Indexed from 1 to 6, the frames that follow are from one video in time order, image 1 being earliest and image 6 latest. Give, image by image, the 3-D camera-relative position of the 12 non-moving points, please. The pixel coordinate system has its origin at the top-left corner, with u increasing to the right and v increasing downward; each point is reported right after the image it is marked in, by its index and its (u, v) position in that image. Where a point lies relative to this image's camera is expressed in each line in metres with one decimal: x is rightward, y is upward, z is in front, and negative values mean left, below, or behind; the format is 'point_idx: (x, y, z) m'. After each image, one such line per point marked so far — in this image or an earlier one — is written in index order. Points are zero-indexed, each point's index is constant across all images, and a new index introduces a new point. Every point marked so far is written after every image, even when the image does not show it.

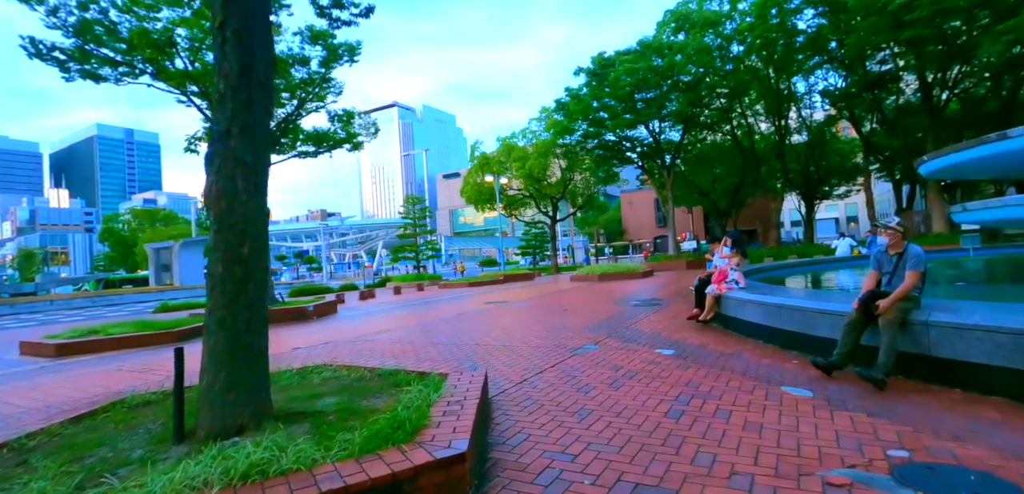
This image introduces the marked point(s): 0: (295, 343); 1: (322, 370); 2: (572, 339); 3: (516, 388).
0: (-4.1, -1.8, +8.7) m
1: (-1.9, -1.2, +4.5) m
2: (+0.9, -1.4, +6.9) m
3: (0.0, -1.4, +4.4) m
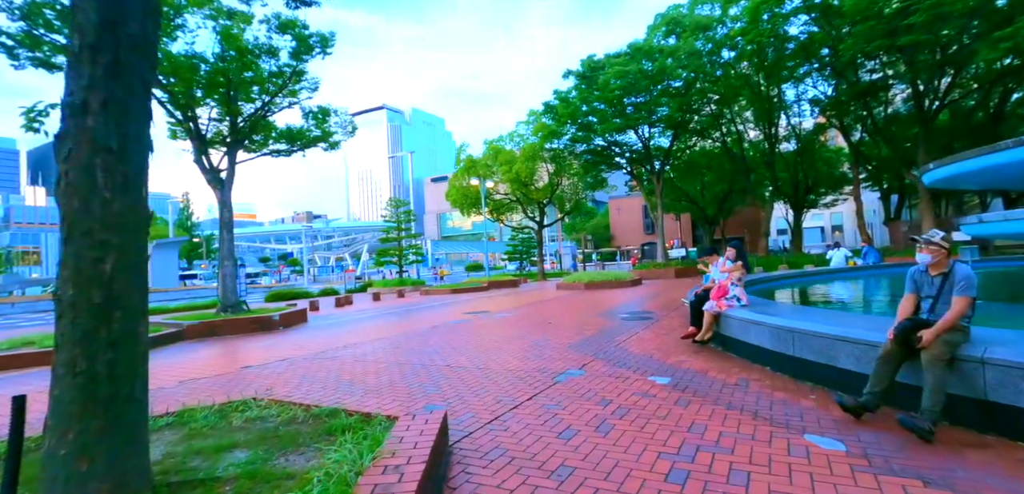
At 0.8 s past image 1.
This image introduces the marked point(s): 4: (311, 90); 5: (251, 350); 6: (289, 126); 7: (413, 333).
0: (-4.4, -1.9, +7.9) m
1: (-2.1, -1.3, +3.7) m
2: (+0.6, -1.5, +6.2) m
3: (-0.2, -1.5, +3.7) m
4: (-6.2, +4.9, +14.4) m
5: (-5.0, -2.0, +9.1) m
6: (-6.9, +3.8, +14.4) m
7: (-2.1, -1.8, +9.8) m
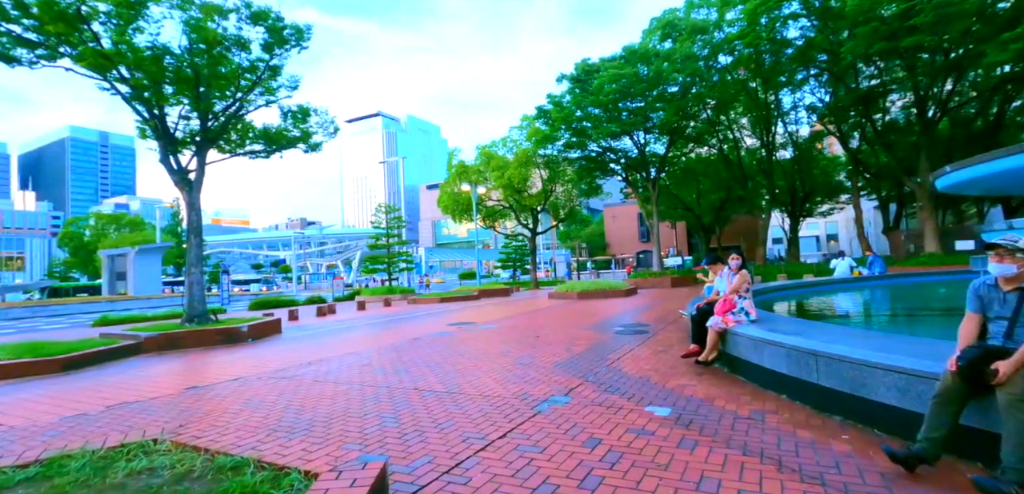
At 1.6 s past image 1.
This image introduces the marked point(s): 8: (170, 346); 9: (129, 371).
0: (-4.7, -2.0, +7.1) m
1: (-2.4, -1.3, +2.9) m
2: (+0.3, -1.6, +5.4) m
3: (-0.5, -1.5, +2.9) m
4: (-6.5, +4.7, +13.7) m
5: (-5.3, -2.1, +8.2) m
6: (-7.3, +3.6, +13.6) m
7: (-2.4, -1.9, +9.1) m
8: (-7.4, -2.1, +9.9) m
9: (-6.5, -2.1, +7.8) m
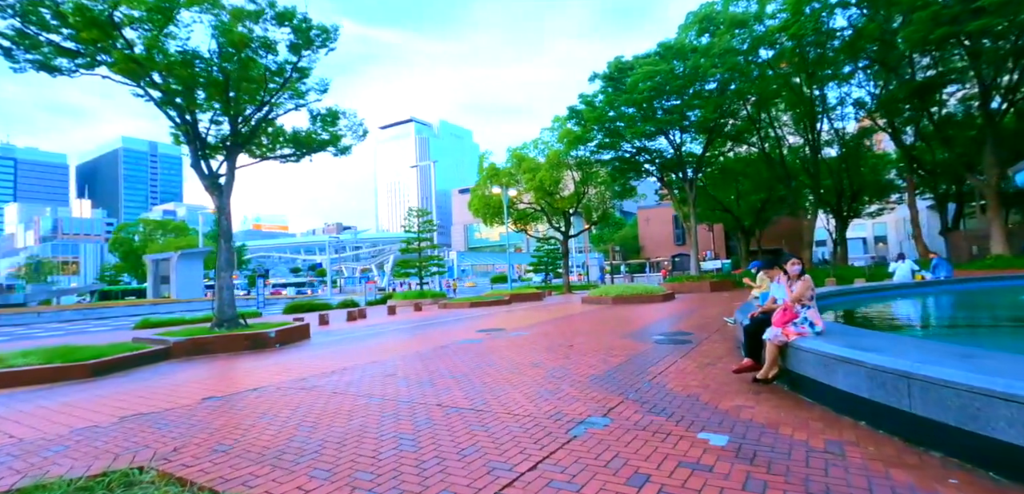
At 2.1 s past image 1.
0: (-4.3, -2.0, +6.9) m
1: (-2.2, -1.3, +2.6) m
2: (+0.6, -1.6, +4.9) m
3: (-0.3, -1.5, +2.4) m
4: (-5.7, +4.6, +13.6) m
5: (-4.8, -2.2, +8.1) m
6: (-6.4, +3.5, +13.6) m
7: (-1.8, -2.0, +8.7) m
8: (-6.7, -2.2, +9.9) m
9: (-6.0, -2.2, +7.7) m
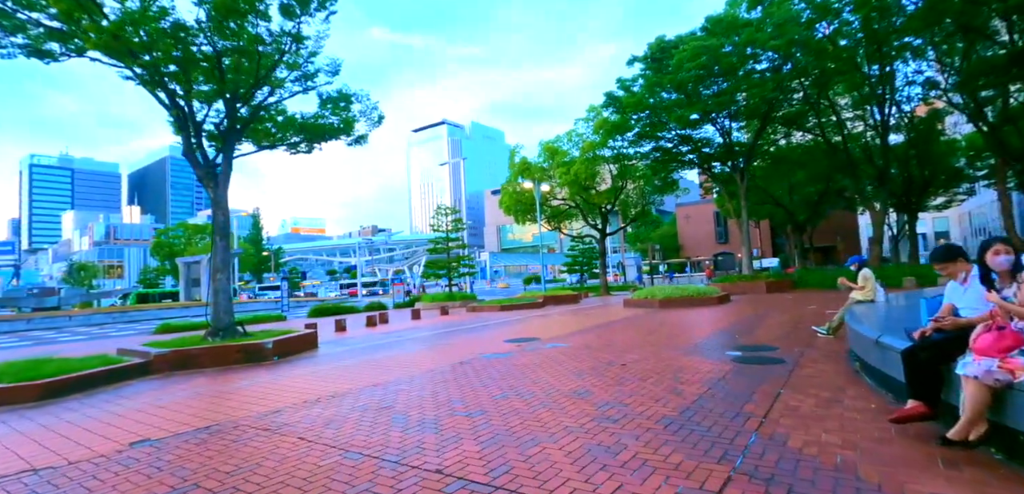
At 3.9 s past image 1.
0: (-3.8, -2.0, +5.4) m
1: (-2.1, -1.2, +1.0) m
2: (+0.9, -1.5, +3.1) m
3: (-0.2, -1.4, +0.7) m
4: (-4.8, +4.6, +12.3) m
5: (-4.3, -2.1, +6.6) m
6: (-5.5, +3.5, +12.3) m
7: (-1.3, -1.9, +7.1) m
8: (-6.1, -2.2, +8.6) m
9: (-5.5, -2.1, +6.4) m
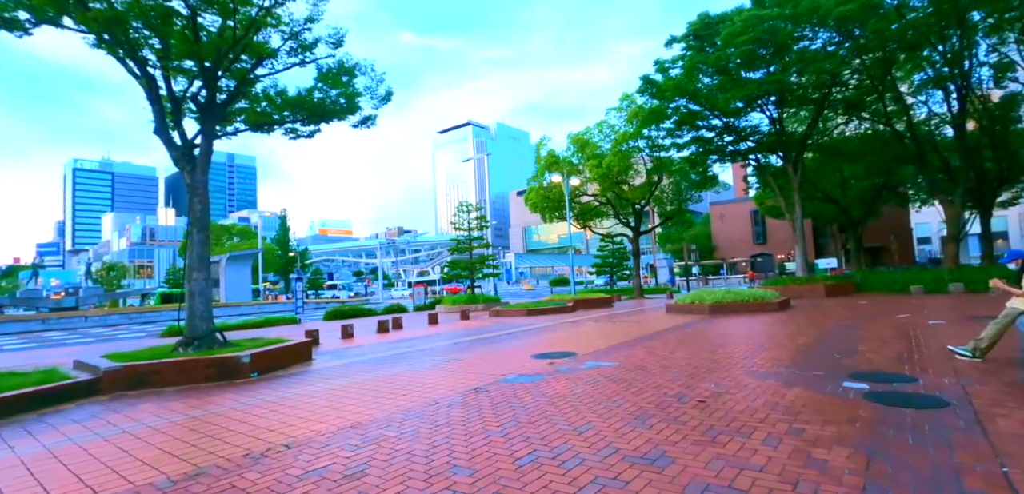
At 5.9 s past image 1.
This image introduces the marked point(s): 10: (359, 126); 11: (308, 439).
0: (-3.6, -1.8, +3.8) m
1: (-2.1, -1.1, -0.7) m
2: (+1.0, -1.4, +1.2) m
3: (-0.2, -1.3, -1.1) m
4: (-4.2, +4.7, +10.7) m
5: (-4.0, -2.0, +5.0) m
6: (-4.9, +3.6, +10.8) m
7: (-0.9, -1.8, +5.3) m
8: (-5.6, -2.1, +7.0) m
9: (-5.2, -2.0, +4.8) m
10: (-4.0, +3.1, +12.0) m
11: (-1.9, -1.7, +4.3) m
